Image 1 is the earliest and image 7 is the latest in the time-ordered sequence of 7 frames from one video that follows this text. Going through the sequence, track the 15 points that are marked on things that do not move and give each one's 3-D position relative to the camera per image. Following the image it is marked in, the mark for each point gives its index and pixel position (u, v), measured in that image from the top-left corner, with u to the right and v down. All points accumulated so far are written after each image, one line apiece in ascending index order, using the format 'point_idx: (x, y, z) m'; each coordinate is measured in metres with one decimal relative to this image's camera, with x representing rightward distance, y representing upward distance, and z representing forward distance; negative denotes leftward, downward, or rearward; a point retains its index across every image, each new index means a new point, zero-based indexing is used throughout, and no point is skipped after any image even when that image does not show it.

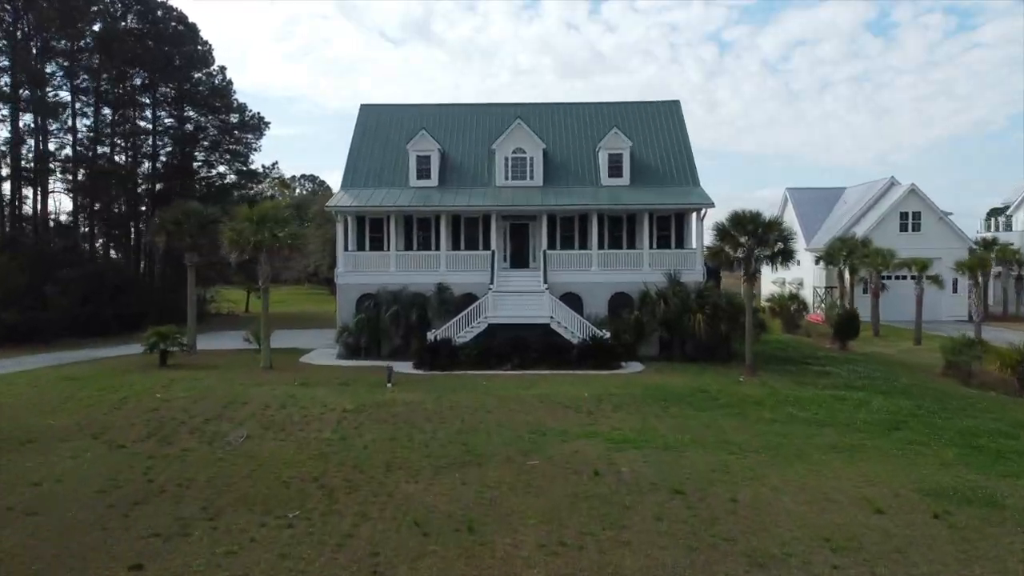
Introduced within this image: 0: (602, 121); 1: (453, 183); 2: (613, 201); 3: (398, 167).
0: (+3.2, +5.8, +18.2) m
1: (-1.9, +3.4, +17.0) m
2: (+3.1, +2.7, +16.0) m
3: (-3.8, +4.1, +17.4) m
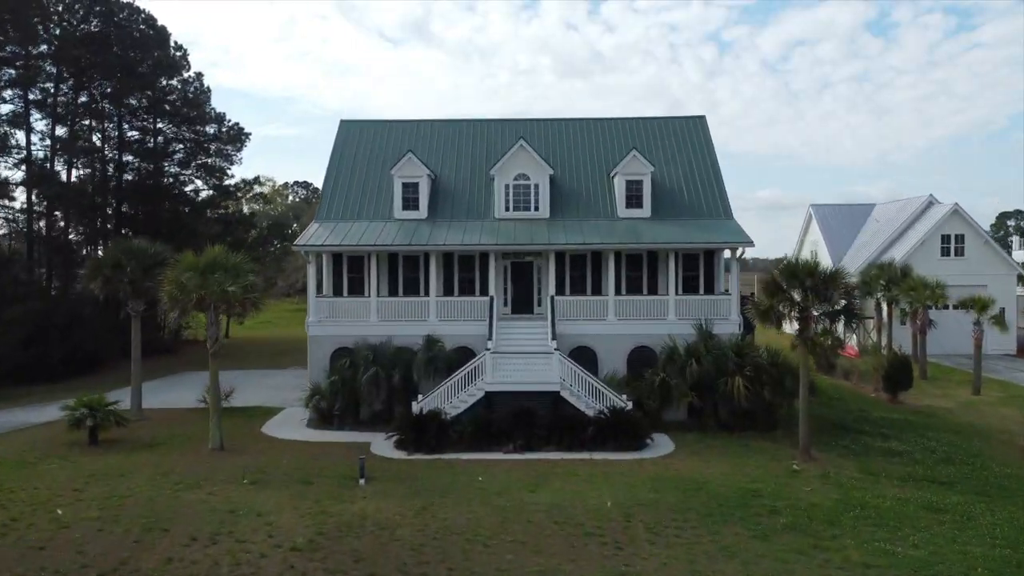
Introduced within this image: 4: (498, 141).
0: (+3.2, +4.5, +15.8) m
1: (-1.9, +2.1, +14.6) m
2: (+3.2, +1.3, +13.6) m
3: (-3.8, +2.7, +15.0) m
4: (-0.4, +4.6, +16.0) m
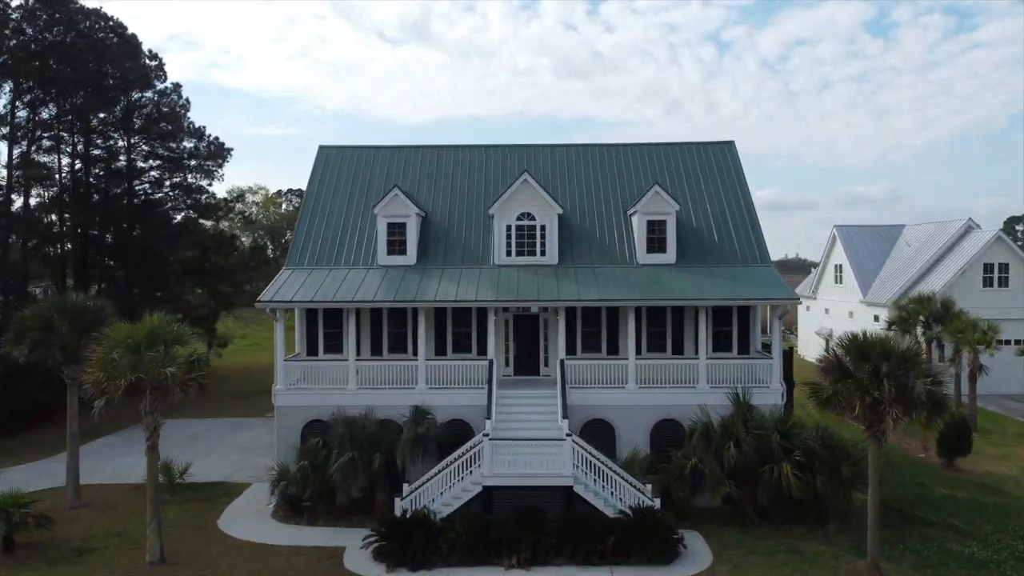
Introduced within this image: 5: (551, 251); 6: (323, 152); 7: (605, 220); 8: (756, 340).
0: (+3.3, +3.1, +13.8) m
1: (-1.8, +0.7, +12.6) m
2: (+3.2, -0.1, +11.6) m
3: (-3.7, +1.3, +13.0) m
4: (-0.4, +3.2, +14.0) m
5: (+0.9, +0.9, +12.5) m
6: (-5.4, +3.8, +14.7) m
7: (+2.3, +1.7, +13.0) m
8: (+5.8, -1.2, +12.2) m
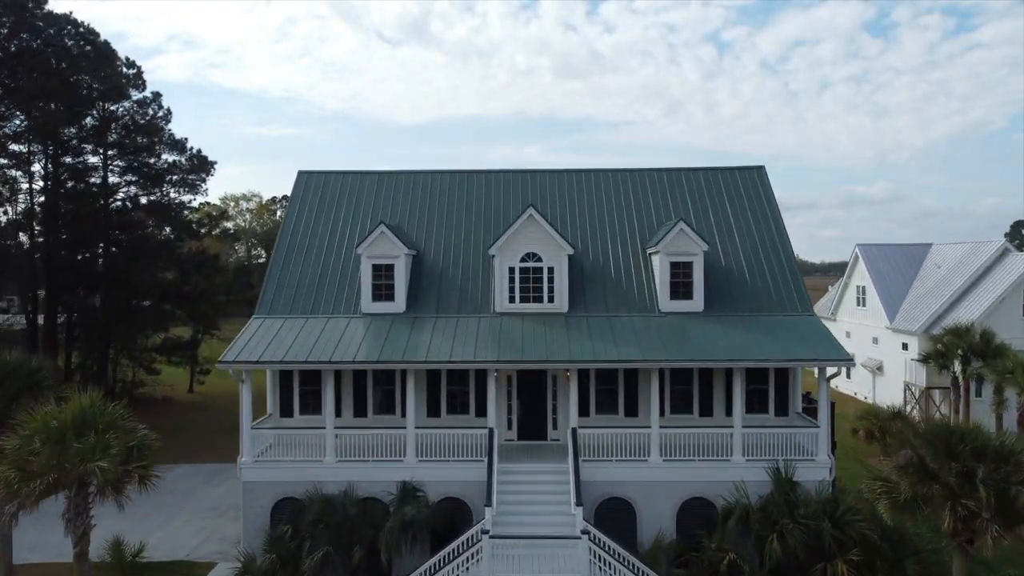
0: (+3.3, +2.0, +12.2) m
1: (-1.8, -0.4, +11.0) m
2: (+3.3, -1.2, +10.0) m
3: (-3.7, +0.2, +11.3) m
4: (-0.3, +2.1, +12.4) m
5: (+1.0, -0.2, +10.9) m
6: (-5.3, +2.7, +13.1) m
7: (+2.4, +0.6, +11.4) m
8: (+5.9, -2.3, +10.6) m
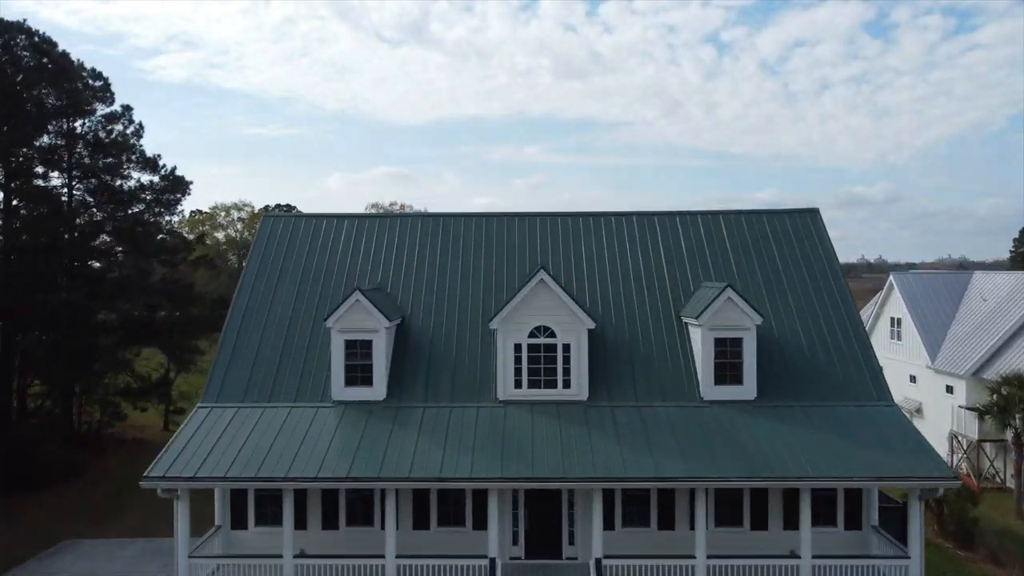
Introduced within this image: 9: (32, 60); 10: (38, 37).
0: (+3.4, +0.6, +10.1) m
1: (-1.6, -1.8, +8.9) m
2: (+3.4, -2.6, +7.9) m
3: (-3.6, -1.2, +9.2) m
4: (-0.2, +0.7, +10.3) m
5: (+1.1, -1.6, +8.8) m
6: (-5.2, +1.3, +11.0) m
7: (+2.5, -0.8, +9.3) m
8: (+6.0, -3.7, +8.5) m
9: (-18.0, +8.6, +19.4) m
10: (-18.1, +9.7, +19.8) m
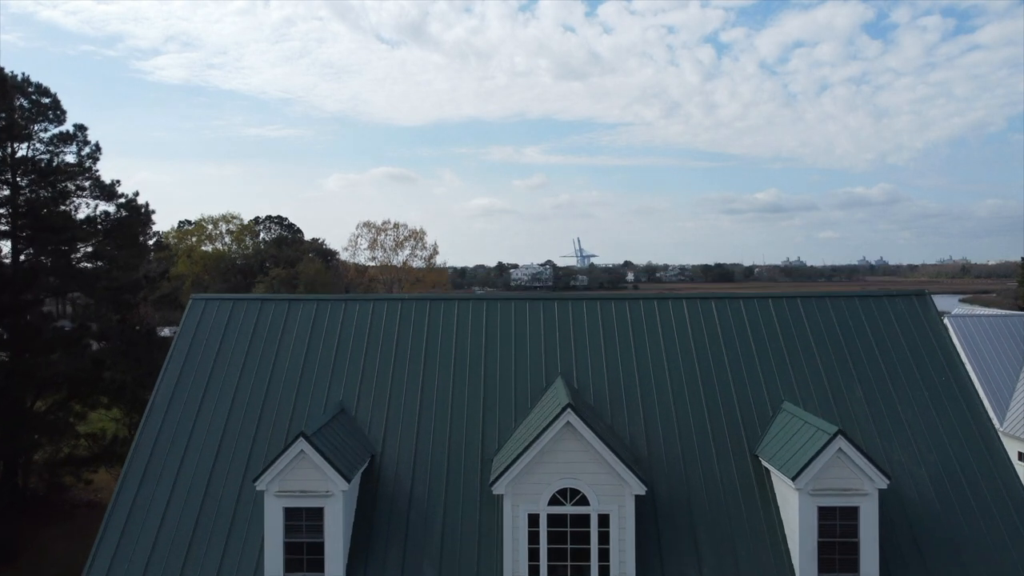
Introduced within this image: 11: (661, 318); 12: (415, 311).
0: (+3.6, -1.1, +7.4) m
1: (-1.5, -3.6, +6.1) m
2: (+3.6, -4.3, +5.2) m
3: (-3.4, -2.9, +6.5) m
4: (0.0, -1.1, +7.6) m
5: (+1.3, -3.3, +6.0) m
6: (-5.0, -0.4, +8.3) m
7: (+2.7, -2.5, +6.6) m
8: (+6.1, -5.5, +5.8) m
9: (-17.8, +6.9, +16.6) m
10: (-18.0, +7.9, +17.1) m
11: (+2.3, -0.5, +7.8) m
12: (-1.6, -0.3, +8.1) m
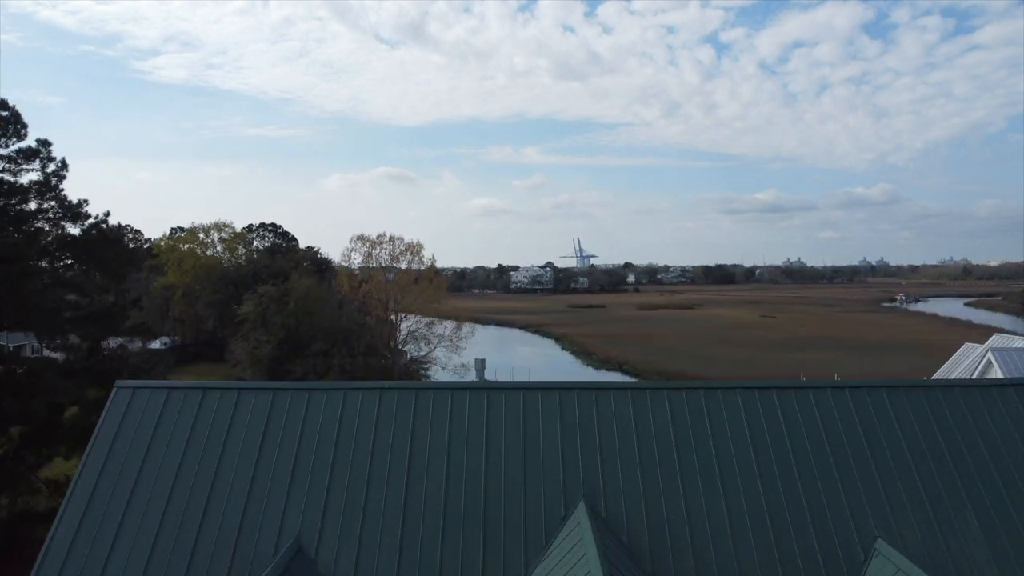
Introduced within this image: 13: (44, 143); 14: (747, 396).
0: (+3.7, -2.2, +5.6) m
1: (-1.4, -4.7, +4.4) m
2: (+3.7, -5.4, +3.4) m
3: (-3.3, -4.0, +4.8) m
4: (+0.1, -2.2, +5.9) m
5: (+1.4, -4.4, +4.3) m
6: (-4.9, -1.5, +6.5) m
7: (+2.8, -3.6, +4.9) m
8: (+6.2, -6.6, +4.1) m
9: (-17.7, +5.7, +14.9) m
10: (-17.9, +6.8, +15.3) m
11: (+2.4, -1.6, +6.1) m
12: (-1.5, -1.4, +6.3) m
13: (-17.7, +5.5, +19.4) m
14: (+3.1, -1.4, +6.2) m
